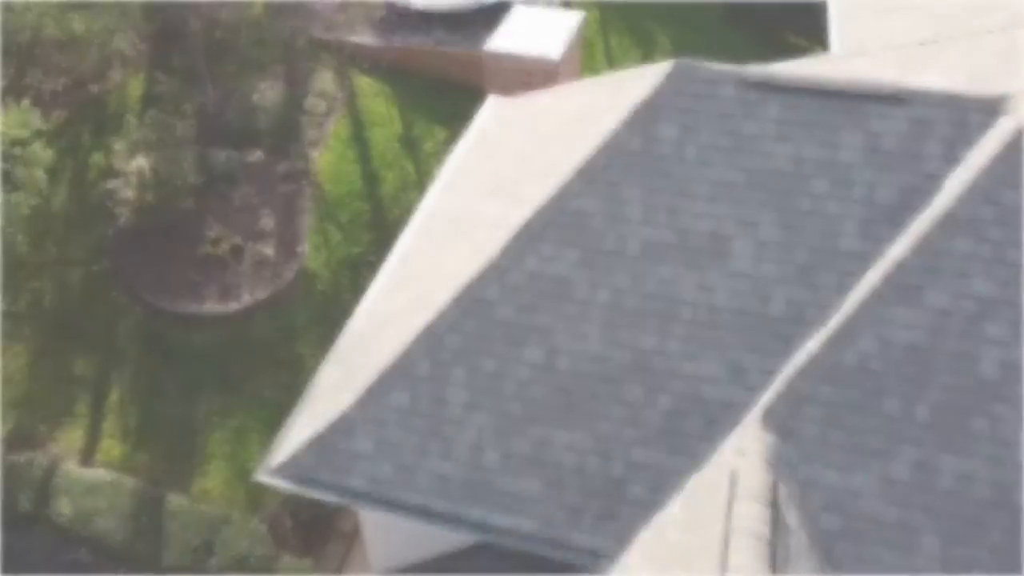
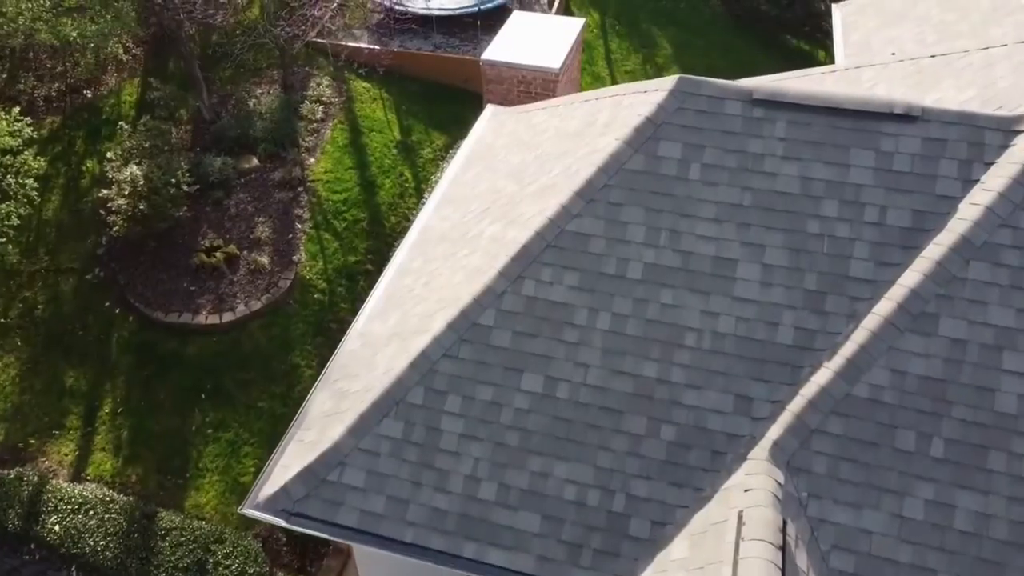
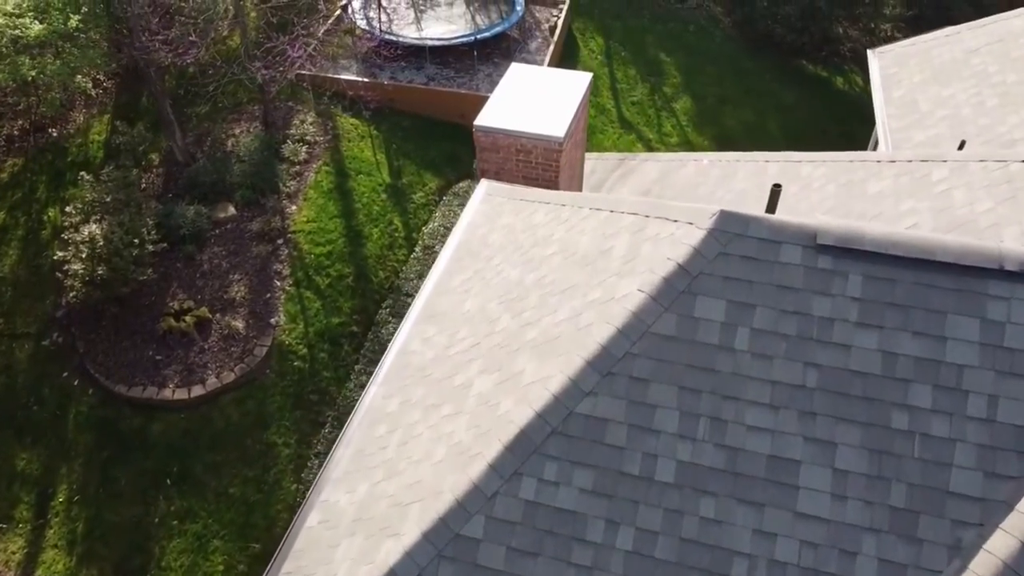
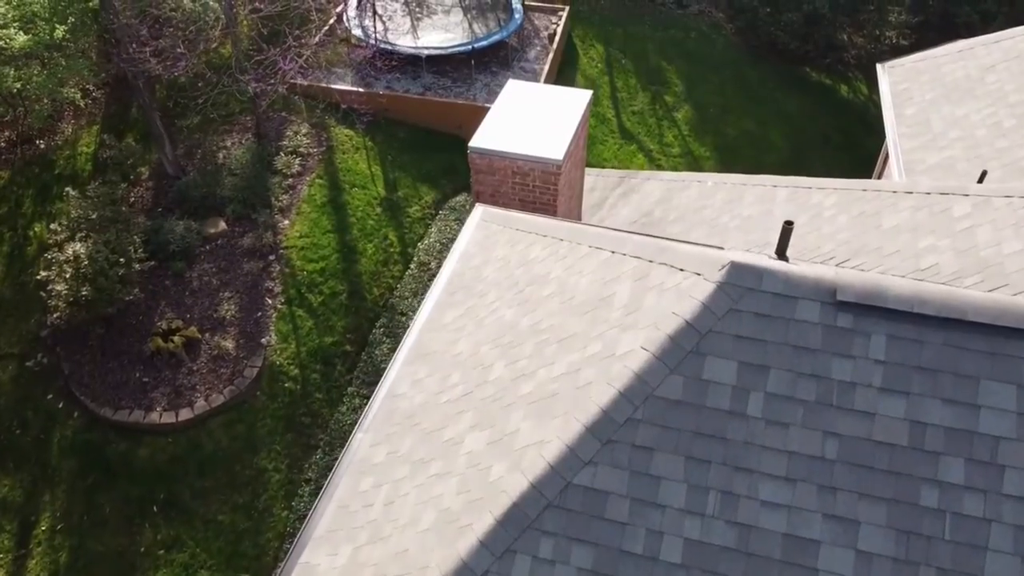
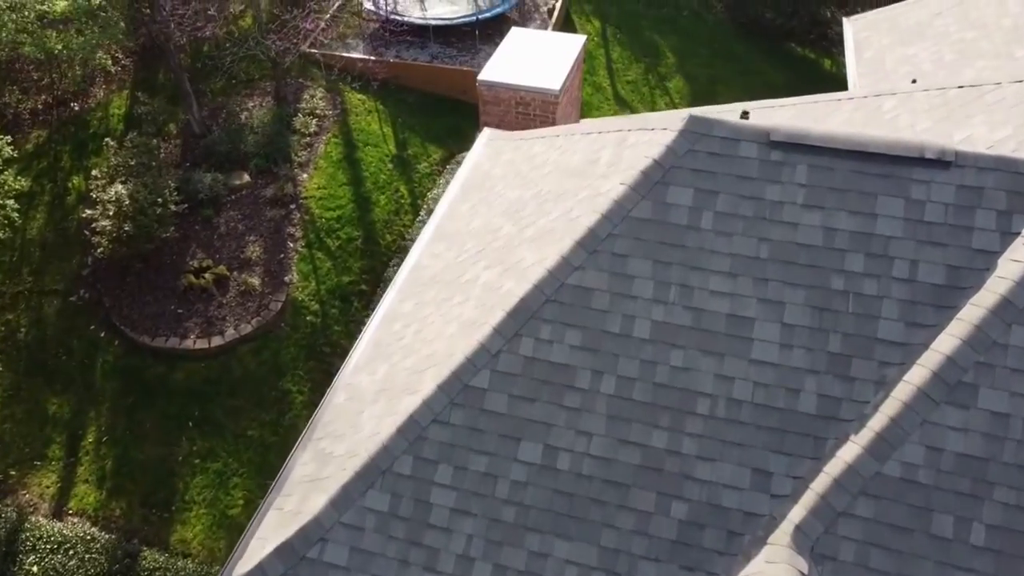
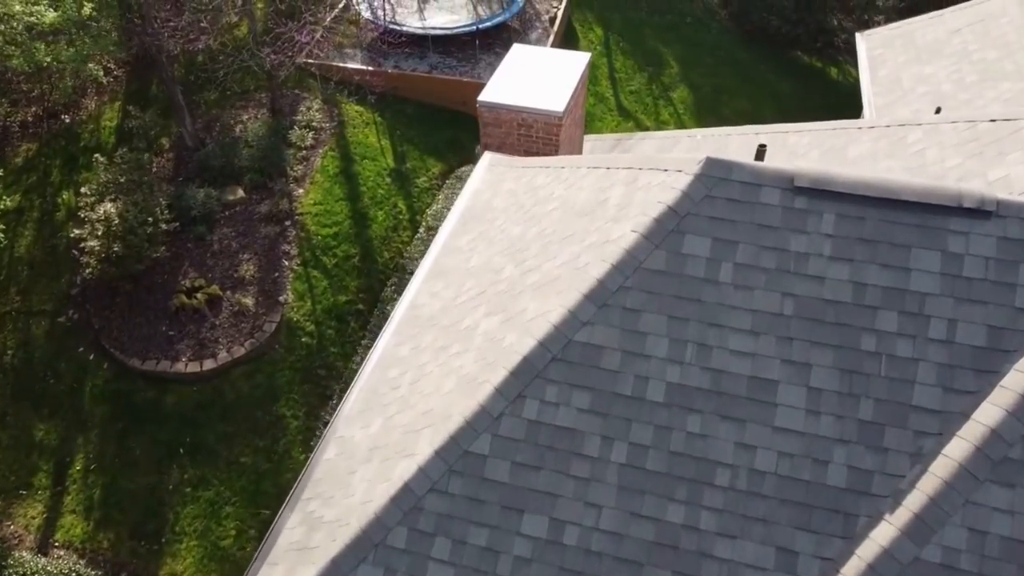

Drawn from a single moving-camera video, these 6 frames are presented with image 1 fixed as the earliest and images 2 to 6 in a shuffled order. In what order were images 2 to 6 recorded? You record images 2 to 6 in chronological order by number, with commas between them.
2, 5, 6, 3, 4
